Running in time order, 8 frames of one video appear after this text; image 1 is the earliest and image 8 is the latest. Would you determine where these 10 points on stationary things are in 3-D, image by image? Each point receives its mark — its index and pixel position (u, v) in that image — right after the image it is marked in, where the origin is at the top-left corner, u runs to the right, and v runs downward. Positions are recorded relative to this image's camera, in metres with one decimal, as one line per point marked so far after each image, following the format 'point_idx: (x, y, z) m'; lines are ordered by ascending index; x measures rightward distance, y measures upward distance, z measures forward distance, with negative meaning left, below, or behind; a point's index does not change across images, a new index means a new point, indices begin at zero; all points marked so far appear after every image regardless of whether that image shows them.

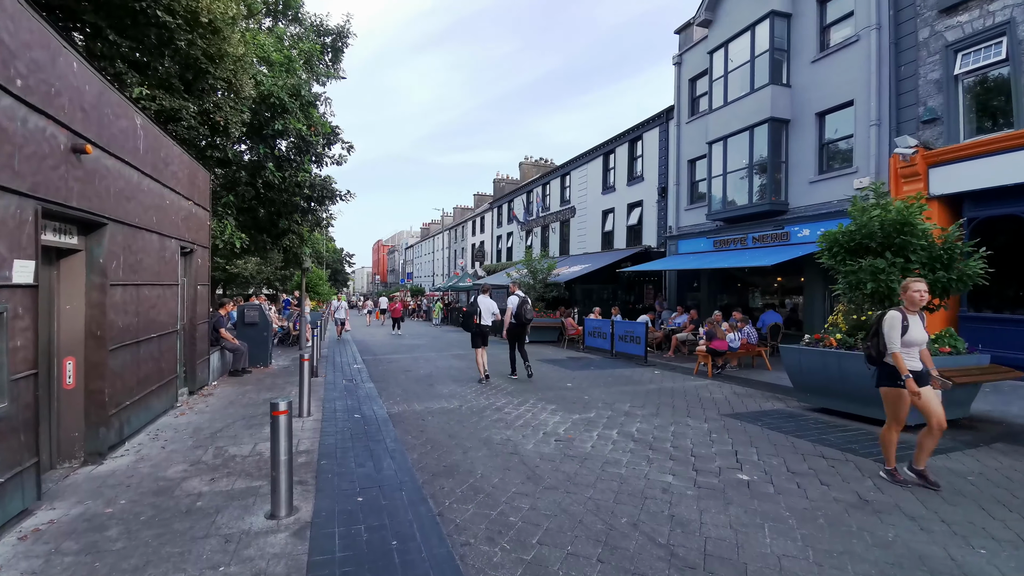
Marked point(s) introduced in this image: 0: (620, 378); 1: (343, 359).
0: (+2.4, -2.0, +10.4) m
1: (-4.5, -1.9, +12.8) m
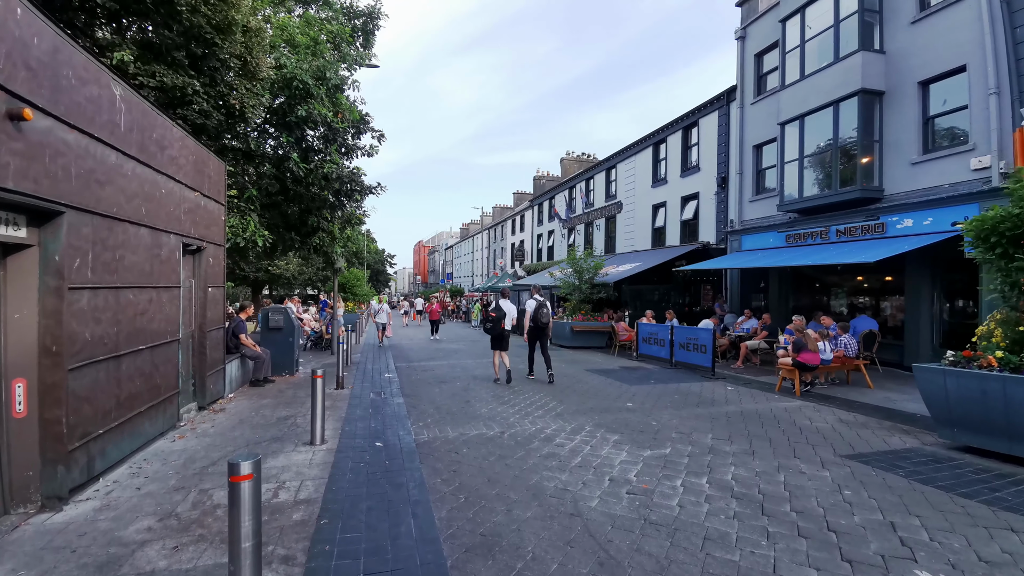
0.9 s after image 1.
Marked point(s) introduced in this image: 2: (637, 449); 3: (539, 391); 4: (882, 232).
0: (+3.3, -2.0, +8.8) m
1: (-3.4, -2.0, +11.8) m
2: (+1.5, -1.9, +5.7) m
3: (+0.5, -2.0, +9.3) m
4: (+10.0, +1.5, +12.8) m
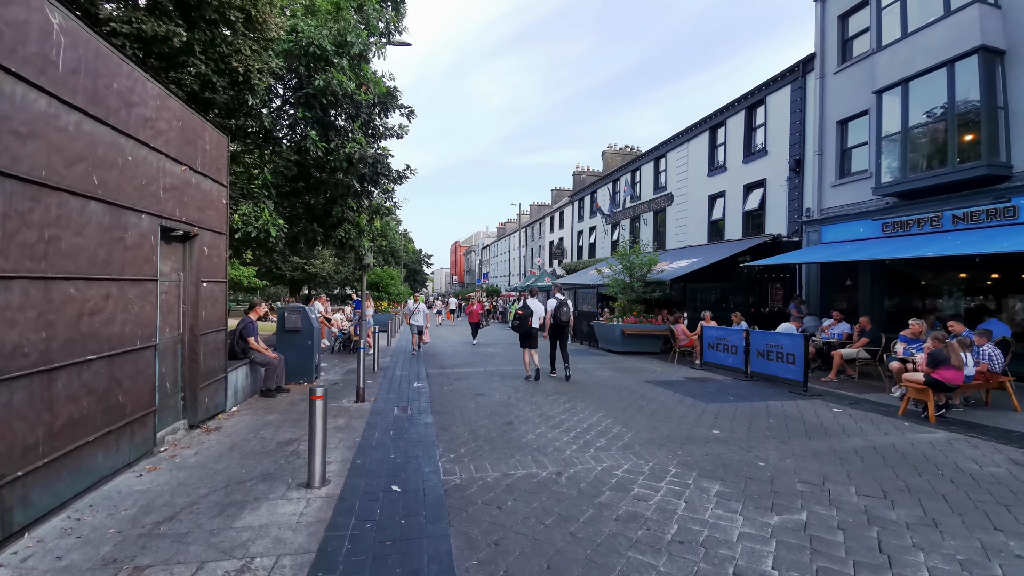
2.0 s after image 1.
0: (+4.1, -2.0, +6.9) m
1: (-2.4, -1.9, +10.4) m
2: (+2.0, -1.9, +3.9) m
3: (+1.3, -1.9, +7.6) m
4: (+11.1, +1.6, +10.4) m
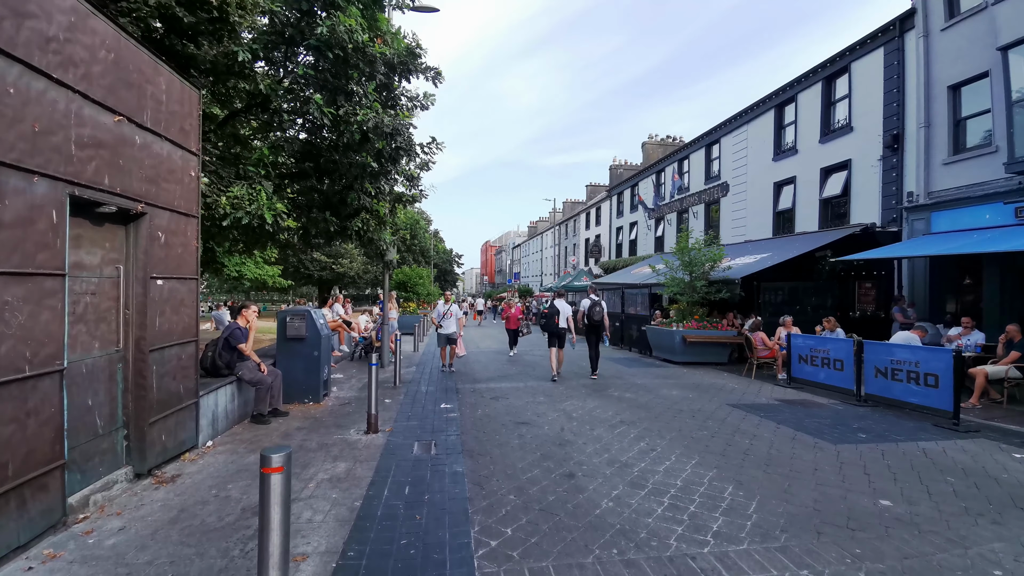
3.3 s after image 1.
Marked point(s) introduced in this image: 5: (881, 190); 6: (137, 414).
0: (+4.7, -2.0, +4.8) m
1: (-1.5, -1.9, +8.6) m
2: (+2.5, -1.9, +1.9) m
3: (+2.0, -1.9, +5.6) m
4: (+11.9, +1.6, +7.8) m
5: (+10.8, +2.8, +13.9) m
6: (-3.6, -1.2, +4.6) m
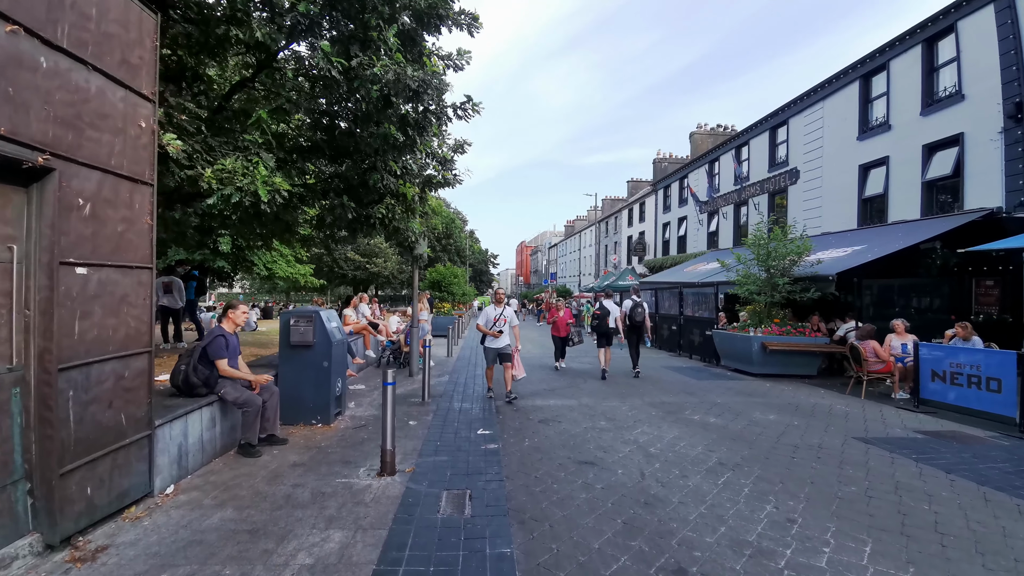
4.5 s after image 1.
0: (+5.2, -1.9, +2.7) m
1: (-0.7, -1.9, +7.0) m
2: (+2.8, -1.8, 0.0) m
3: (+2.6, -1.9, +3.8) m
4: (+12.6, +1.6, +5.3) m
5: (+12.0, +2.9, +11.4) m
6: (-3.1, -1.1, +3.2) m
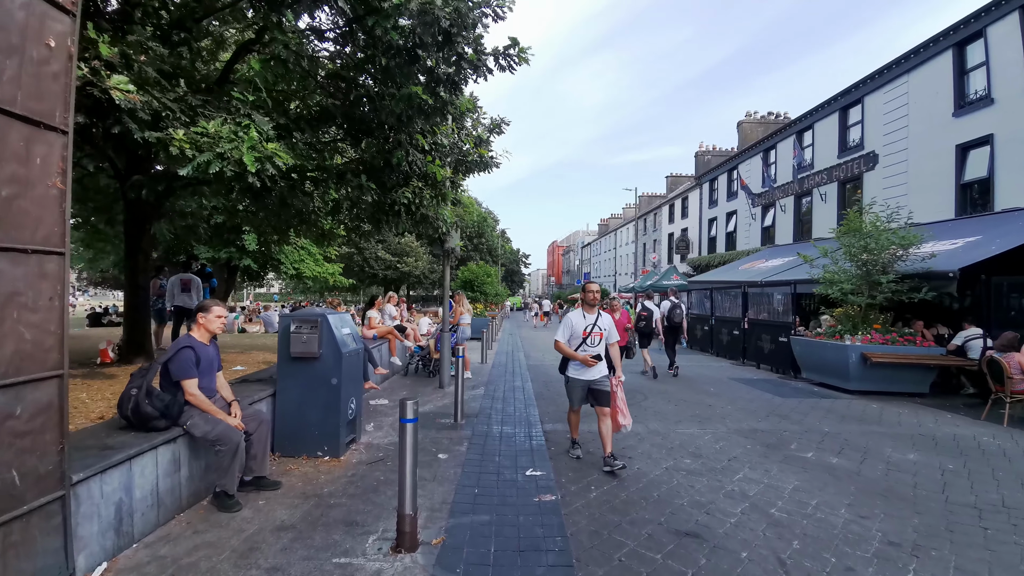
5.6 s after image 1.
0: (+5.5, -1.9, +1.0) m
1: (-0.1, -1.8, +5.6) m
2: (+3.0, -1.8, -1.6) m
3: (+3.0, -1.8, +2.2) m
4: (+13.1, +1.7, +3.0) m
5: (+12.9, +2.9, +9.2) m
6: (-2.7, -1.1, +1.9) m
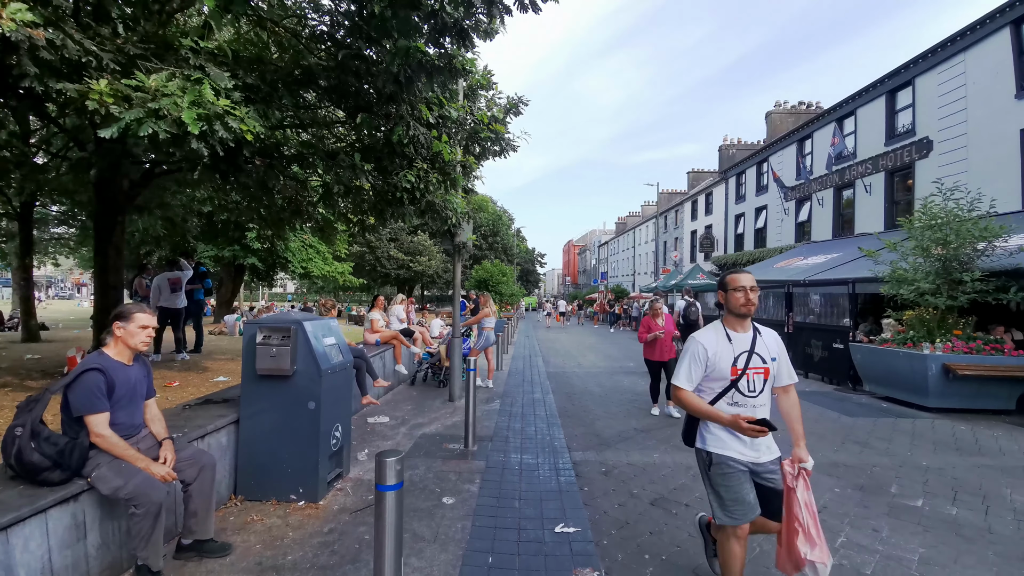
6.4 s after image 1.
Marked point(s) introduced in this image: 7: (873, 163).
0: (+5.6, -1.9, -0.3) m
1: (+0.2, -1.8, +4.6) m
2: (+3.0, -1.8, -2.7) m
3: (+3.1, -1.8, +1.0) m
4: (+13.2, +1.7, +1.5) m
5: (+13.2, +2.9, +7.7) m
6: (-2.6, -1.1, +0.9) m
7: (+13.1, +4.5, +17.1) m
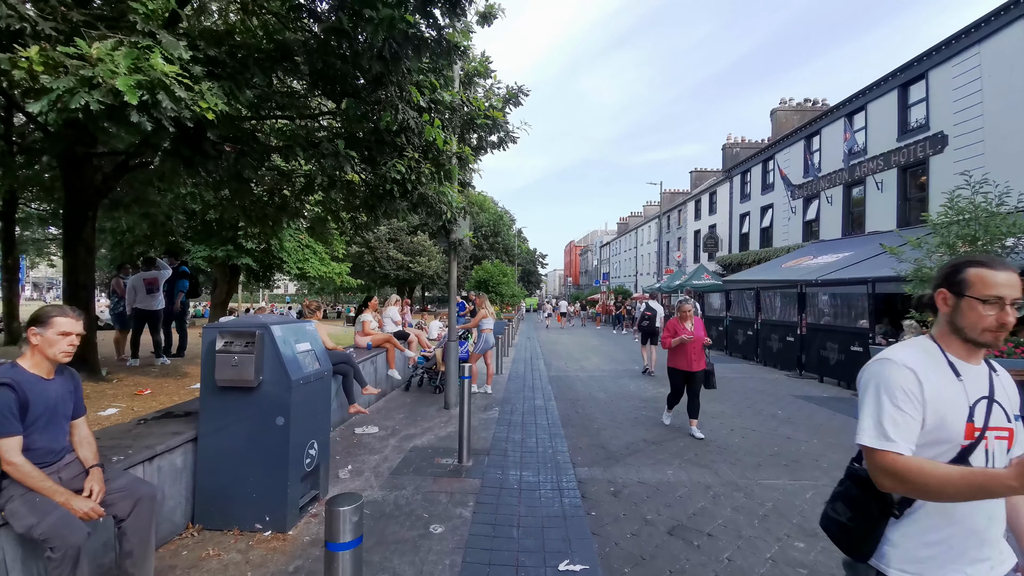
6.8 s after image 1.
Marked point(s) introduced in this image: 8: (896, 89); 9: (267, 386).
0: (+5.6, -1.8, -0.8) m
1: (+0.1, -1.8, +4.1) m
2: (+2.9, -1.7, -3.2) m
3: (+3.1, -1.8, +0.5) m
4: (+13.2, +1.7, +1.0) m
5: (+13.2, +2.9, +7.2) m
6: (-2.7, -1.1, +0.4) m
7: (+13.1, +4.5, +16.5) m
8: (+13.4, +6.9, +16.4) m
9: (-1.8, -0.7, +3.5) m
